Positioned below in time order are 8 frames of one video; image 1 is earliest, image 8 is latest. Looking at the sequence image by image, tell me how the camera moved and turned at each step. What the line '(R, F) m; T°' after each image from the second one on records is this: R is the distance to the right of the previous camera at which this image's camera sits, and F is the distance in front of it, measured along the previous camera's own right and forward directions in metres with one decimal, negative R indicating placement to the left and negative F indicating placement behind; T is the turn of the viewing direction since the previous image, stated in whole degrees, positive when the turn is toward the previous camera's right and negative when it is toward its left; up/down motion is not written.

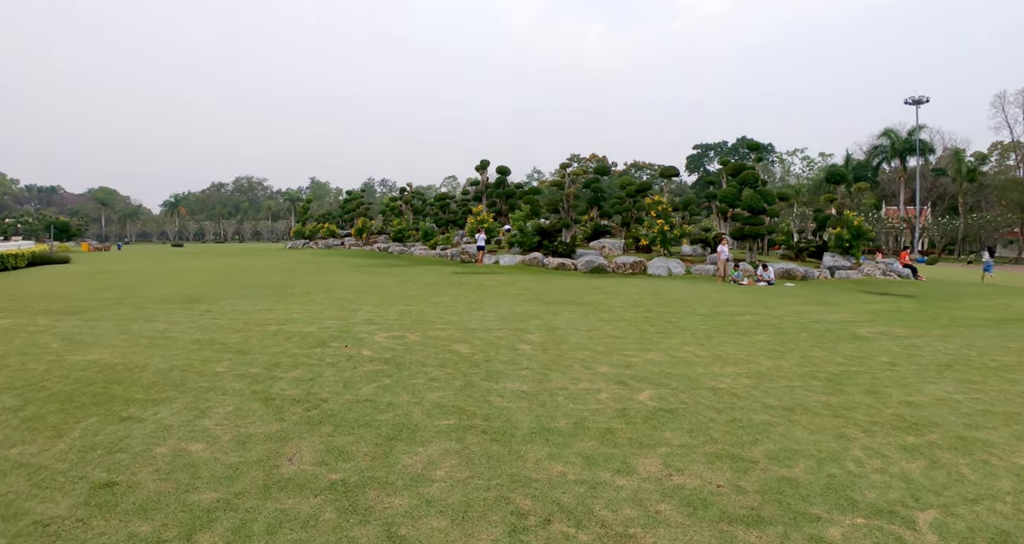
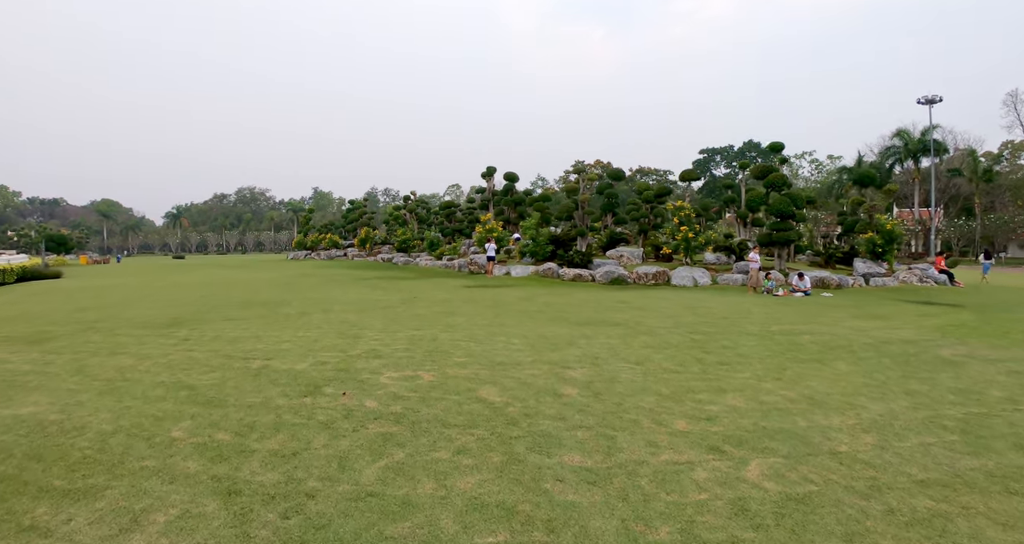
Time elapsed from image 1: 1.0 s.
(-0.3, +1.3) m; 0°
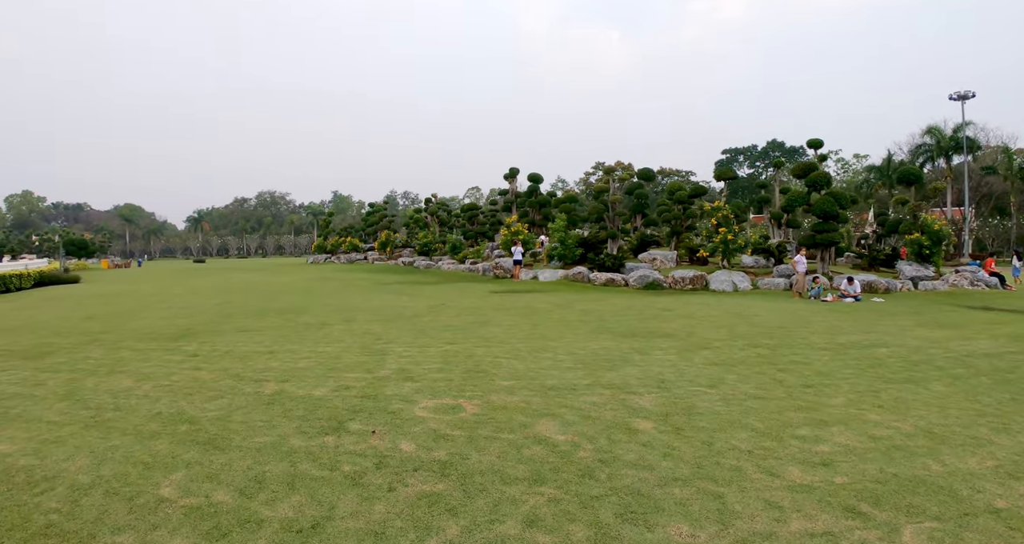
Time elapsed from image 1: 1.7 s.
(-0.3, +0.9) m; -2°
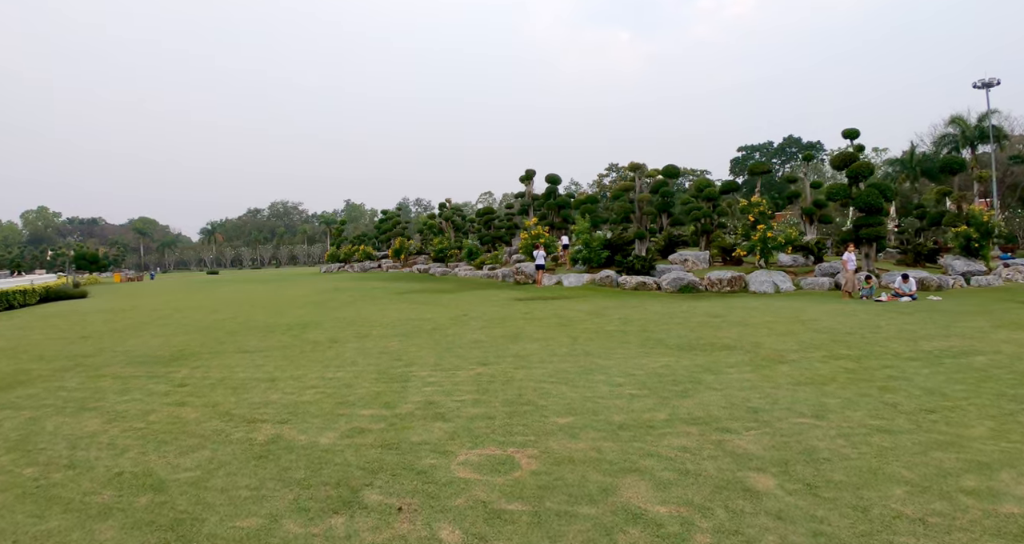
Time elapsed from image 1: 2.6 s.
(-0.3, +1.1) m; -1°
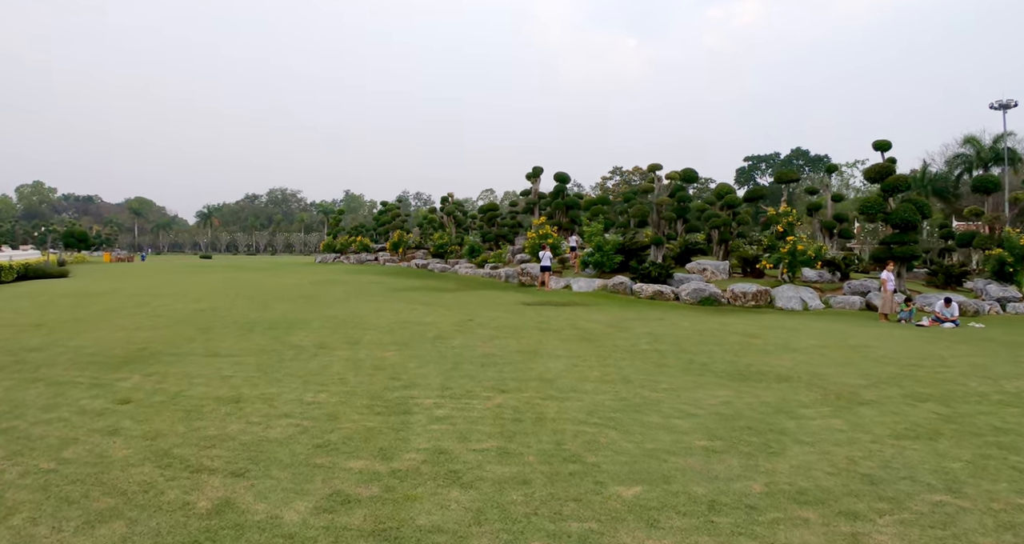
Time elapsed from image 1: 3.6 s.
(-0.3, +1.2) m; 0°
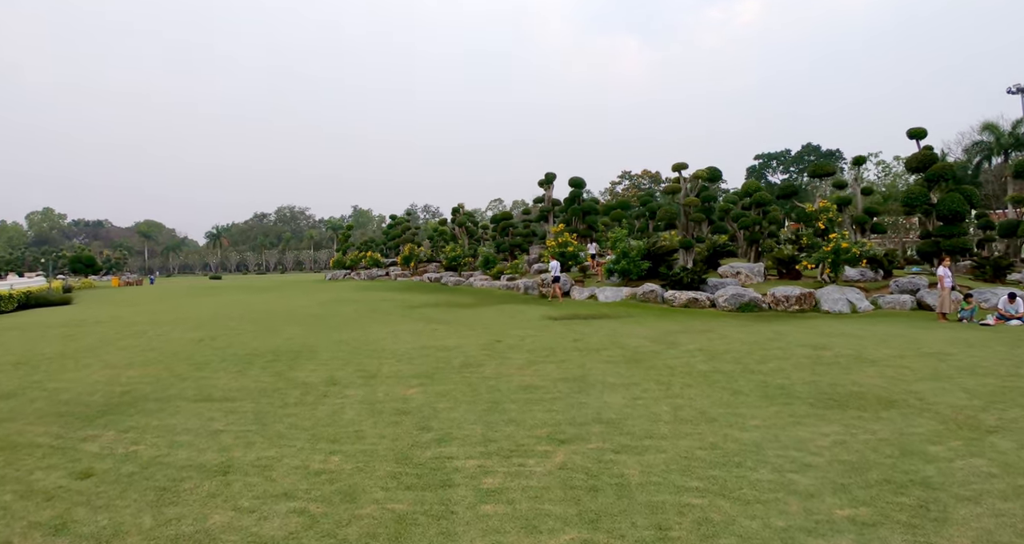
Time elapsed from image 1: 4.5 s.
(-0.3, +1.0) m; -1°
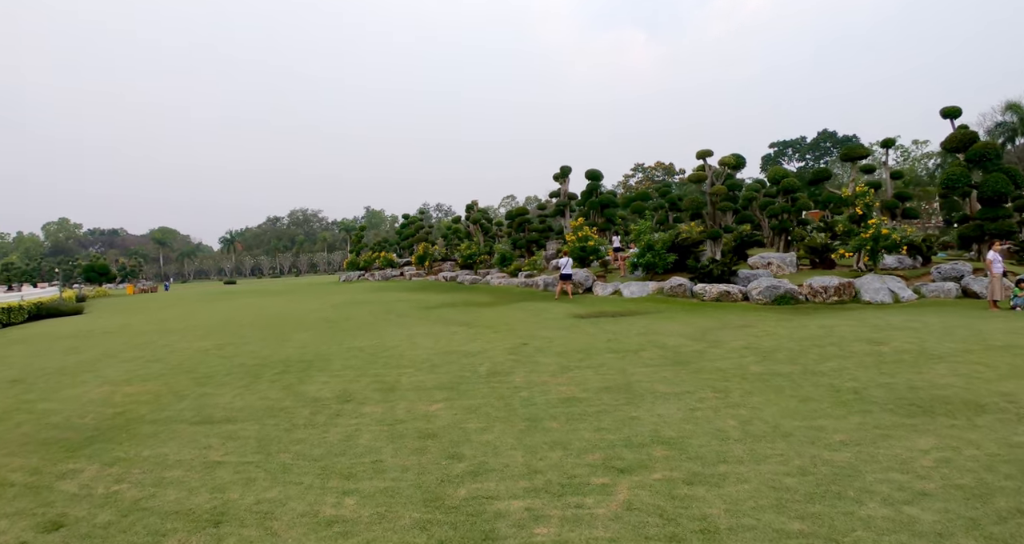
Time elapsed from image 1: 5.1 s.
(-0.2, +0.6) m; -1°
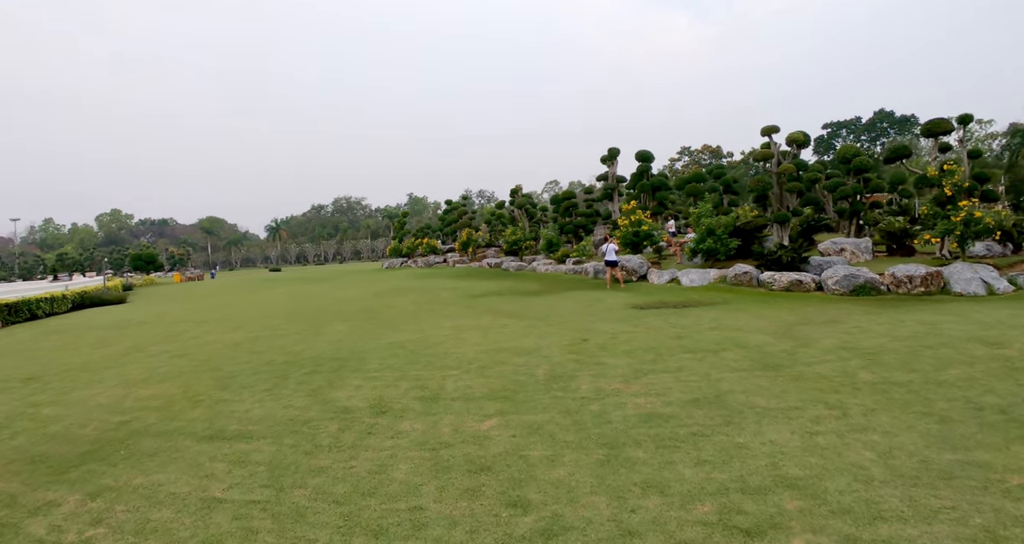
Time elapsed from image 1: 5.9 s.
(-0.2, +0.9) m; -4°
